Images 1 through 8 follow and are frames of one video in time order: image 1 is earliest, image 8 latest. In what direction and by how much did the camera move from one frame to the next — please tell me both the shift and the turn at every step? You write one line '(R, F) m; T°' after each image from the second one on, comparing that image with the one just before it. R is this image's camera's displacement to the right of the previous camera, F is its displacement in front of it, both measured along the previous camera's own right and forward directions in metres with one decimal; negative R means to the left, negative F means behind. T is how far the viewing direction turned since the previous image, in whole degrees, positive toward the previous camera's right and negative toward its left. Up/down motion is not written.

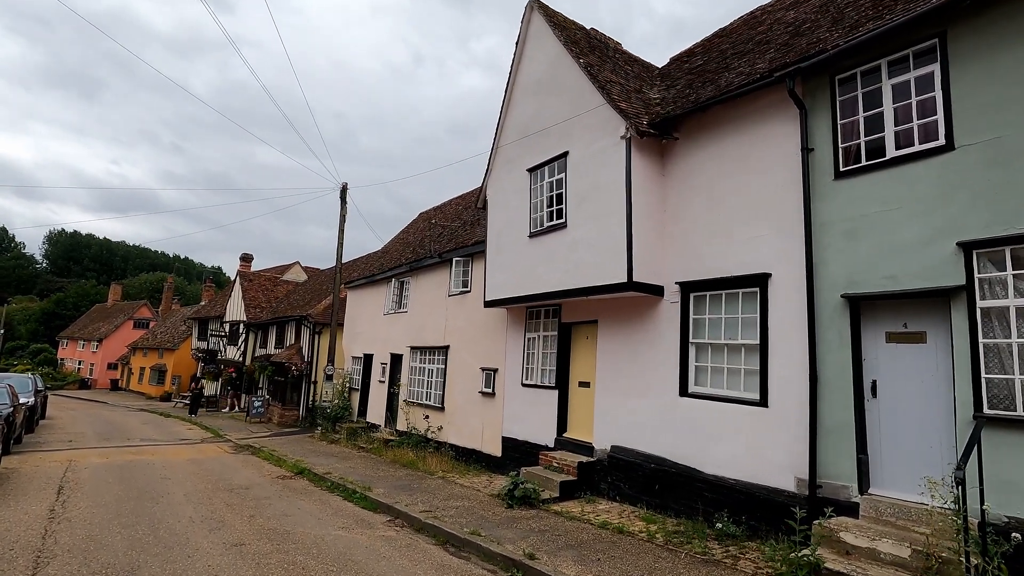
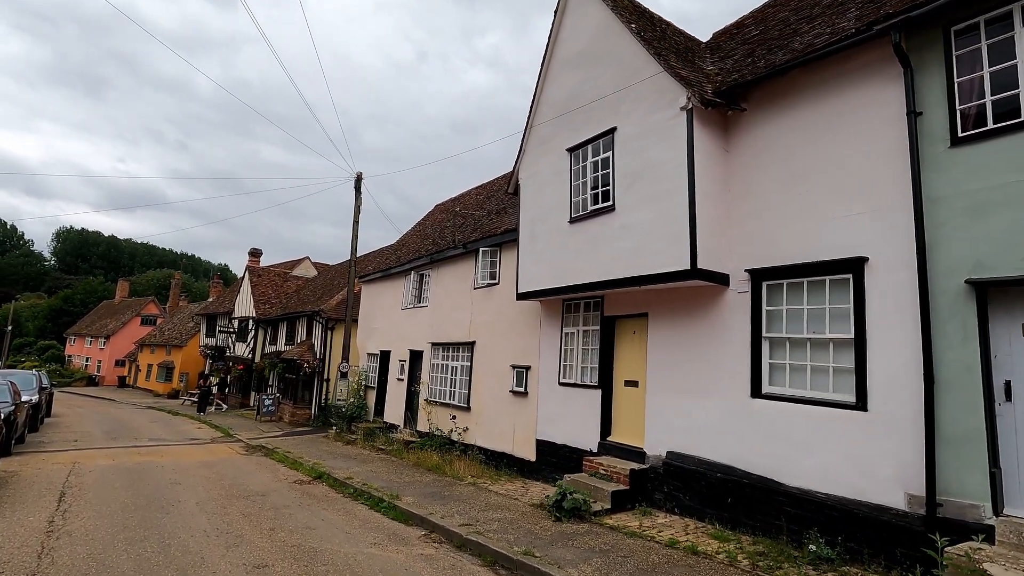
(-0.6, +0.8) m; -1°
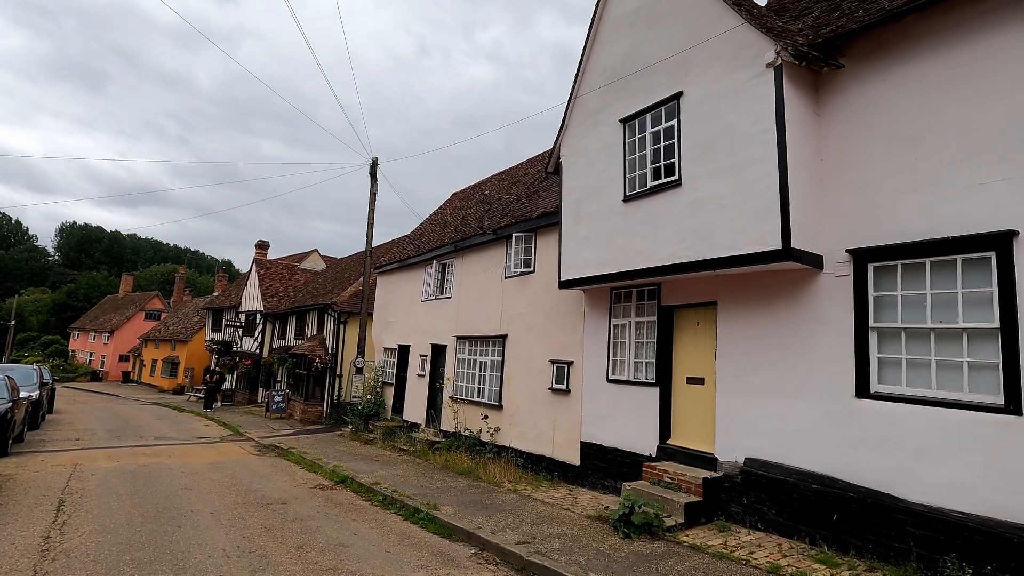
(-0.7, +1.0) m; 0°
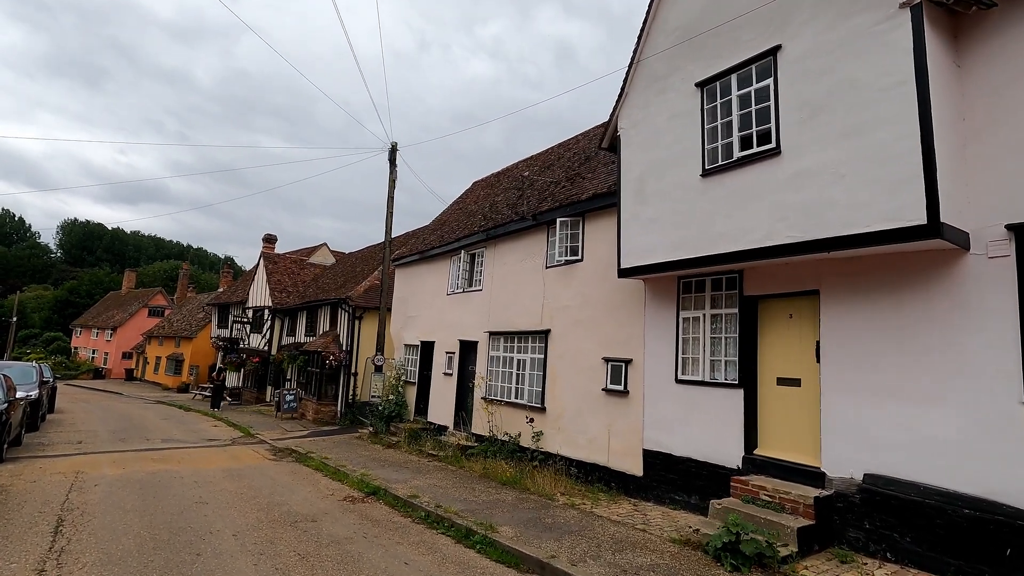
(-0.8, +1.1) m; 0°
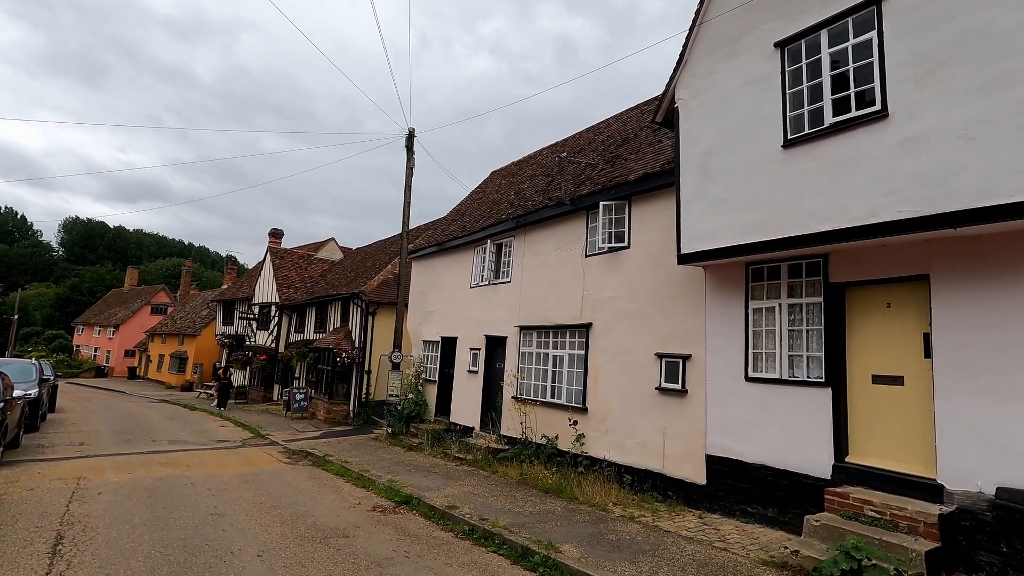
(-0.7, +0.8) m; 0°
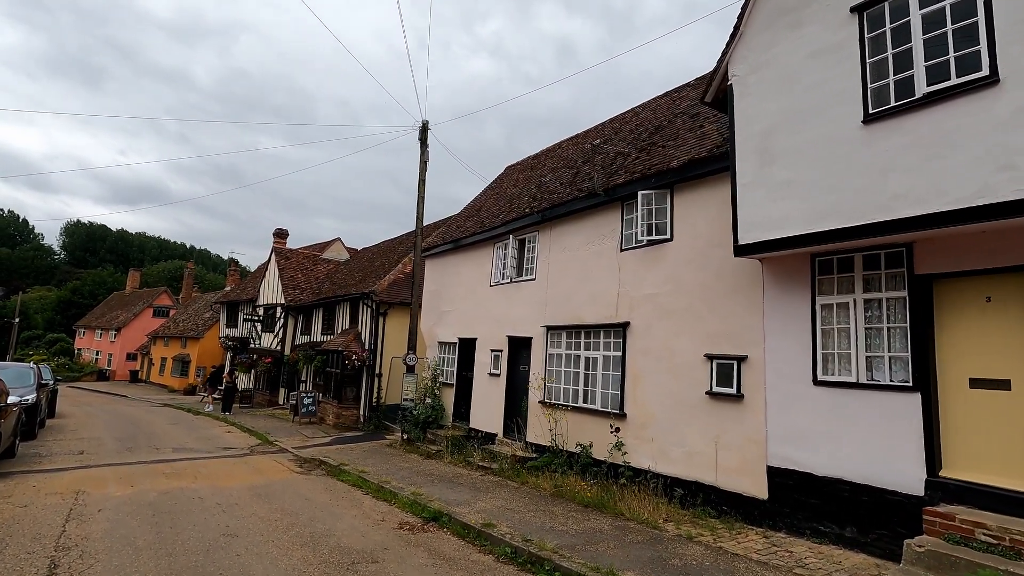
(-0.5, +0.7) m; 0°
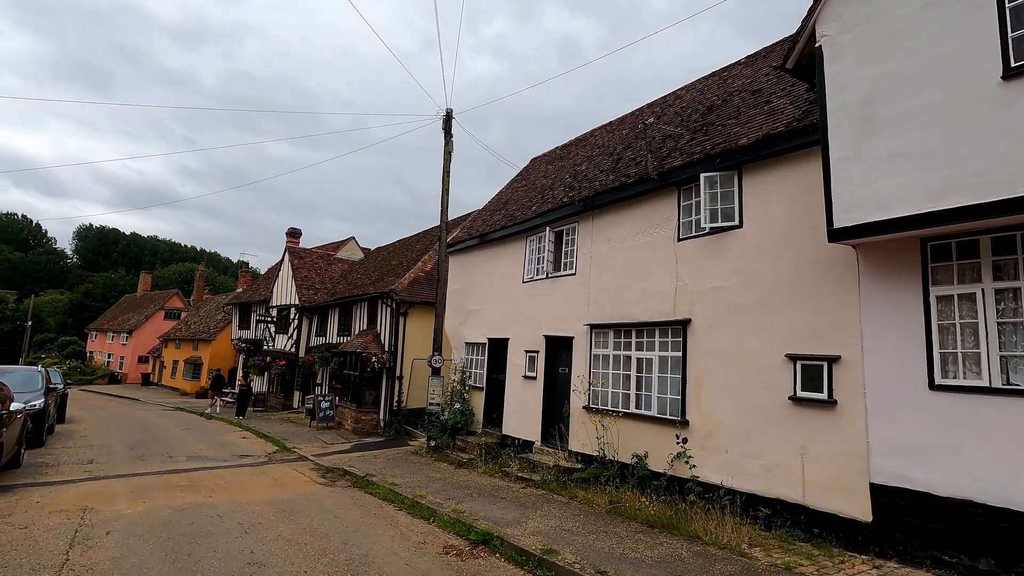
(-0.6, +0.9) m; -1°
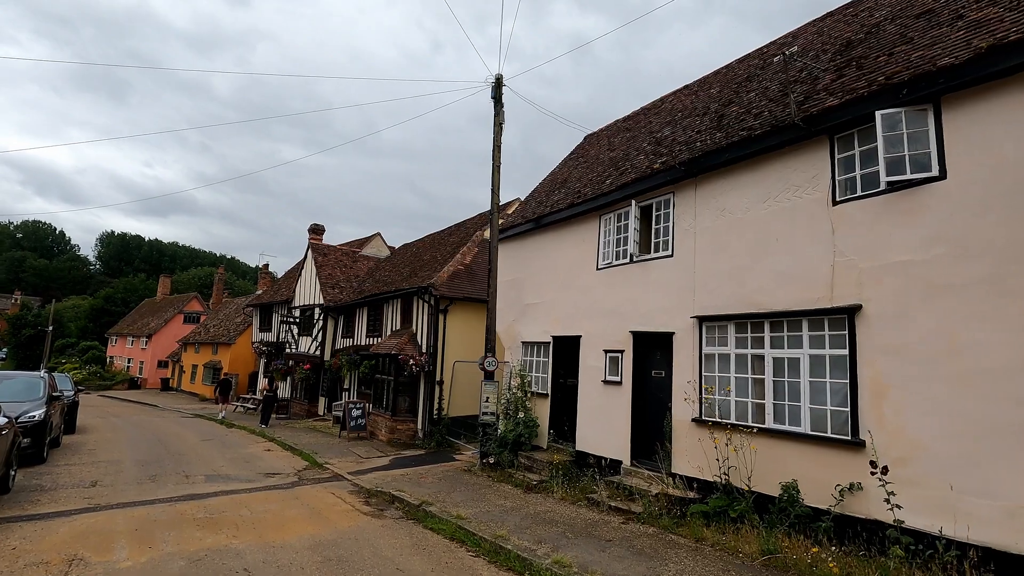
(-1.1, +1.9) m; -2°
